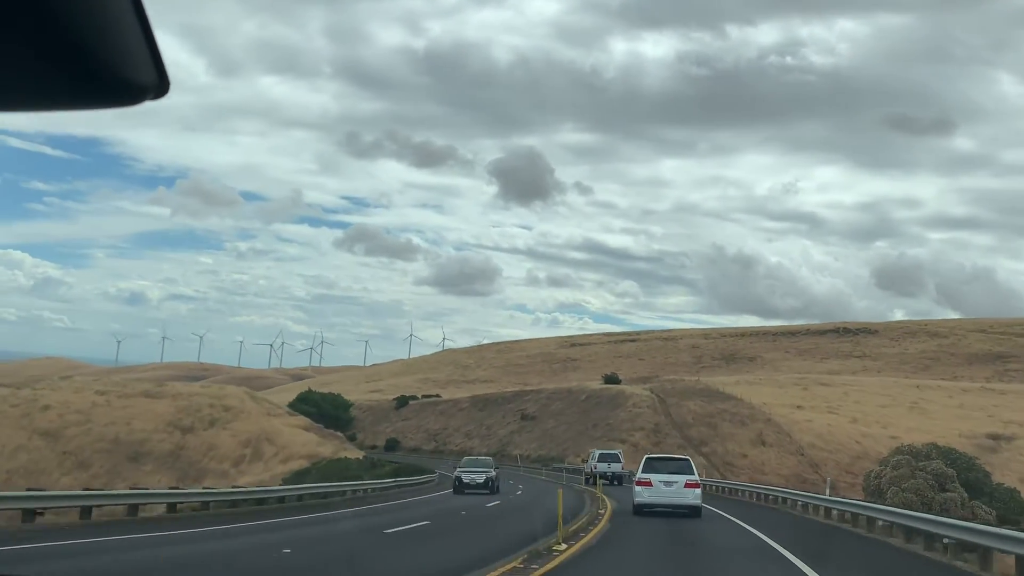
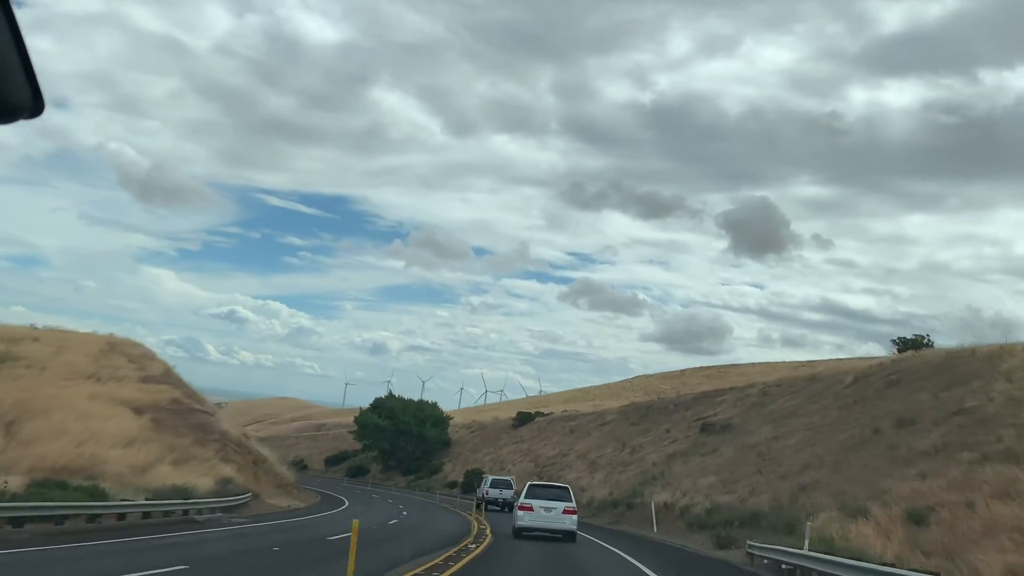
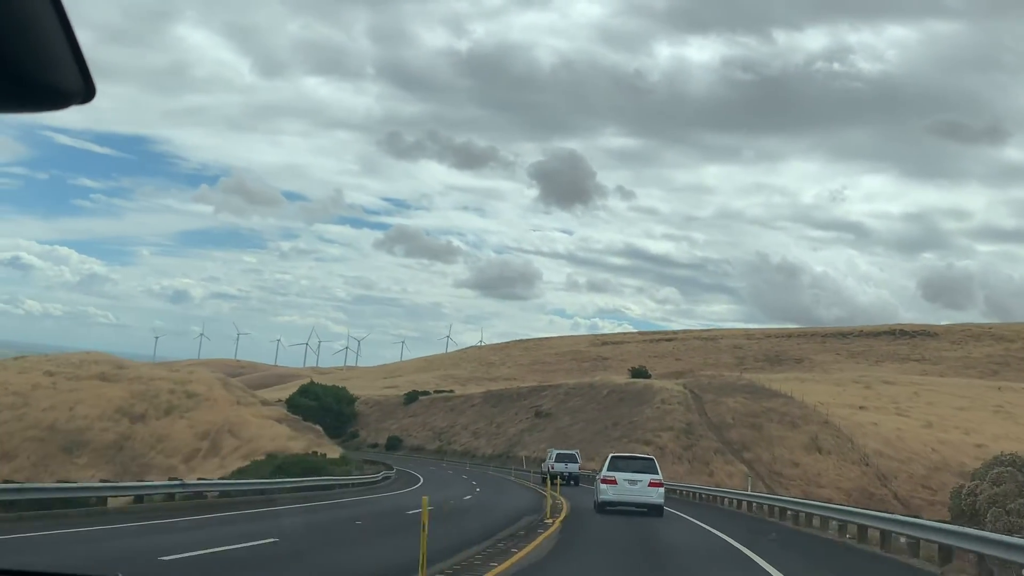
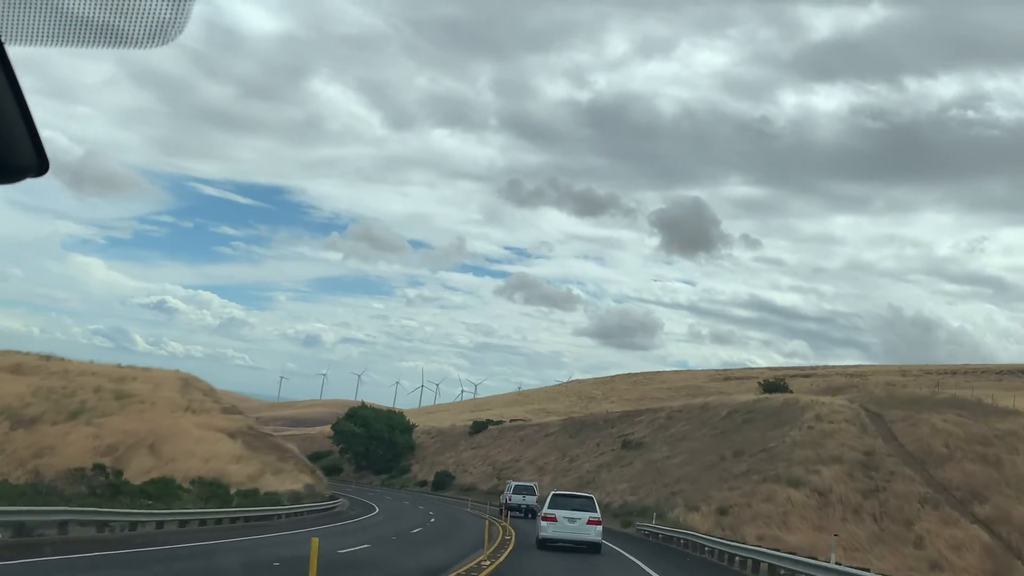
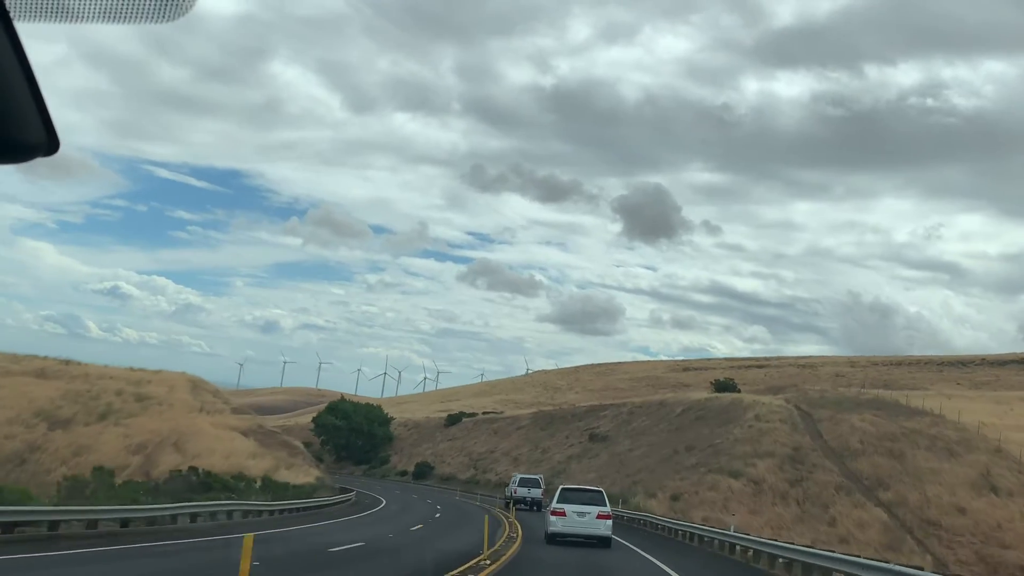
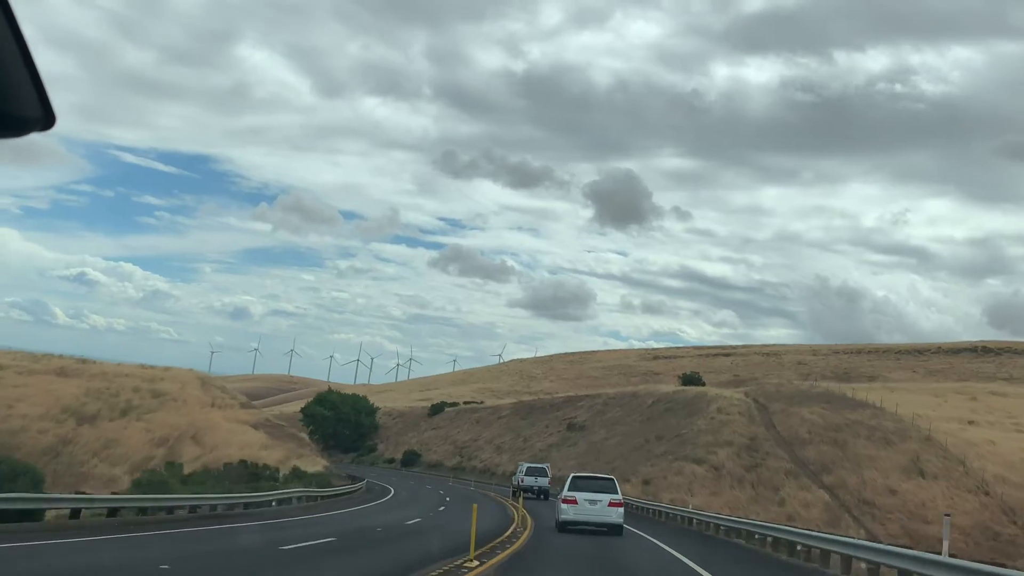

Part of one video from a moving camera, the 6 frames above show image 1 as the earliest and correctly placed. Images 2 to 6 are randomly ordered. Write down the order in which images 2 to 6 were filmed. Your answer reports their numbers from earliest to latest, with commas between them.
3, 6, 5, 4, 2
